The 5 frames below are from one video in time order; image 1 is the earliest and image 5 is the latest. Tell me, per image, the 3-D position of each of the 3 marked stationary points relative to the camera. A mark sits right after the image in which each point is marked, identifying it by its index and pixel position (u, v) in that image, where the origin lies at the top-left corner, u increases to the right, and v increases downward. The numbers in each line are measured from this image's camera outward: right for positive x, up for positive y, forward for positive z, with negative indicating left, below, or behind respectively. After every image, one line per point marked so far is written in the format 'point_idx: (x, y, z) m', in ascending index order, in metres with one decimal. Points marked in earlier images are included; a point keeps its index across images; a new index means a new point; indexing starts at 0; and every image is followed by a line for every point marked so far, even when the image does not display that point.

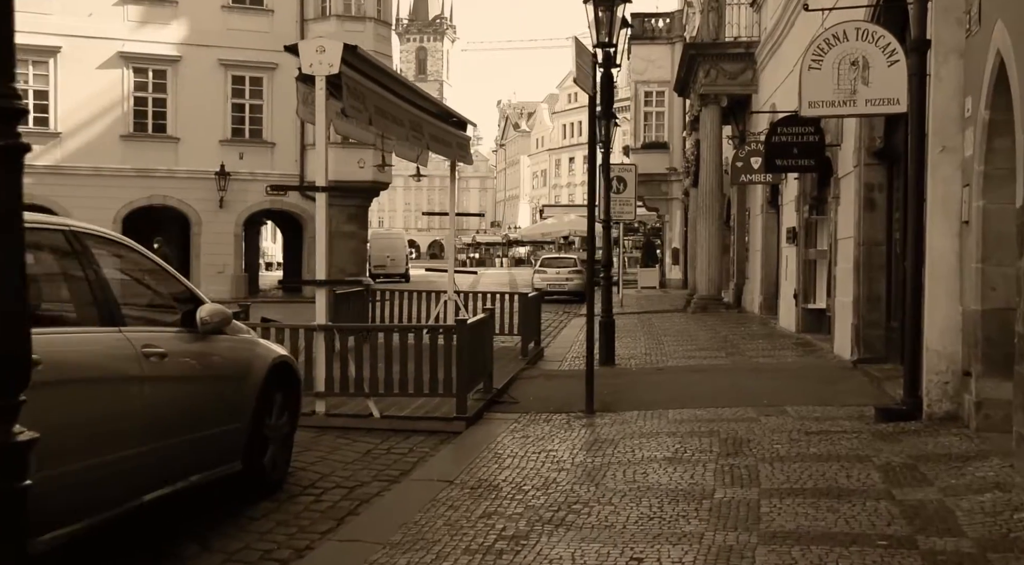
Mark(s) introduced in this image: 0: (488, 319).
0: (-0.2, -0.4, +11.1) m
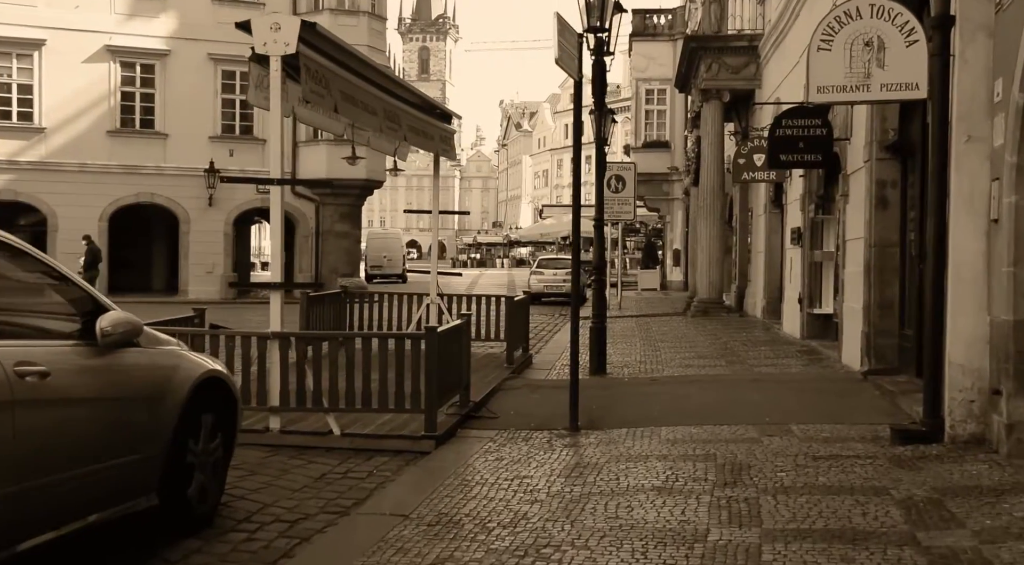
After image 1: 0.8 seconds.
0: (-0.4, -0.4, +10.1) m
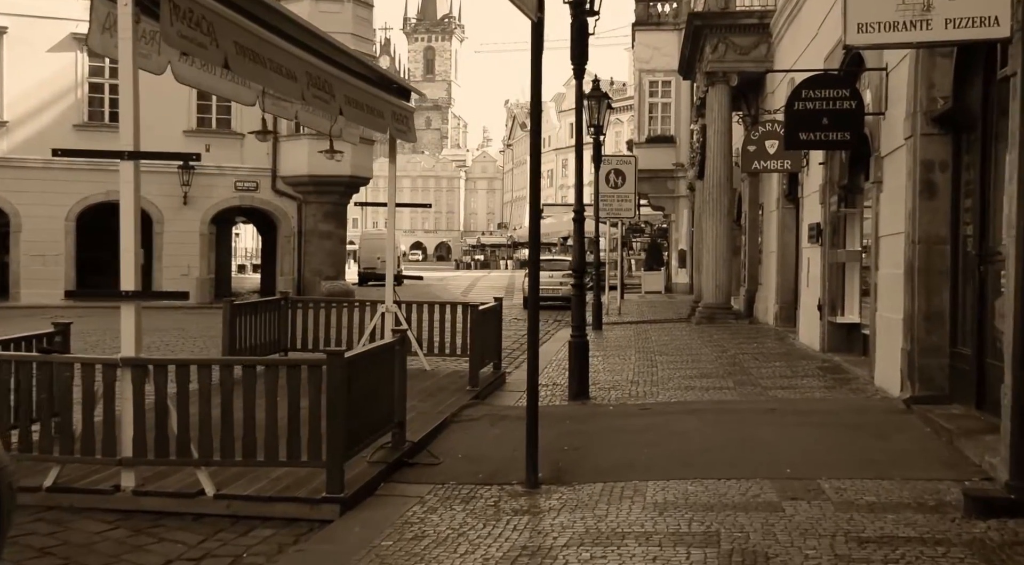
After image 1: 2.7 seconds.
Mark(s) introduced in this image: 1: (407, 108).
0: (-0.8, -0.4, +7.9) m
1: (-1.2, +2.0, +12.5) m
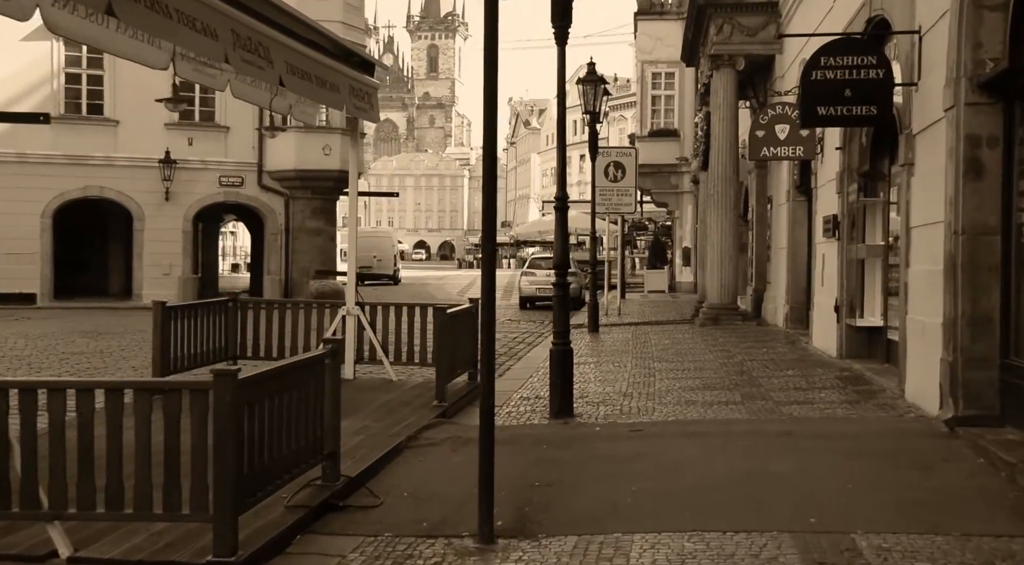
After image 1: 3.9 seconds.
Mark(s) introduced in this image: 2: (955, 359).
0: (-1.1, -0.4, +6.4) m
1: (-1.4, +2.0, +11.0) m
2: (+3.2, -0.6, +7.8) m
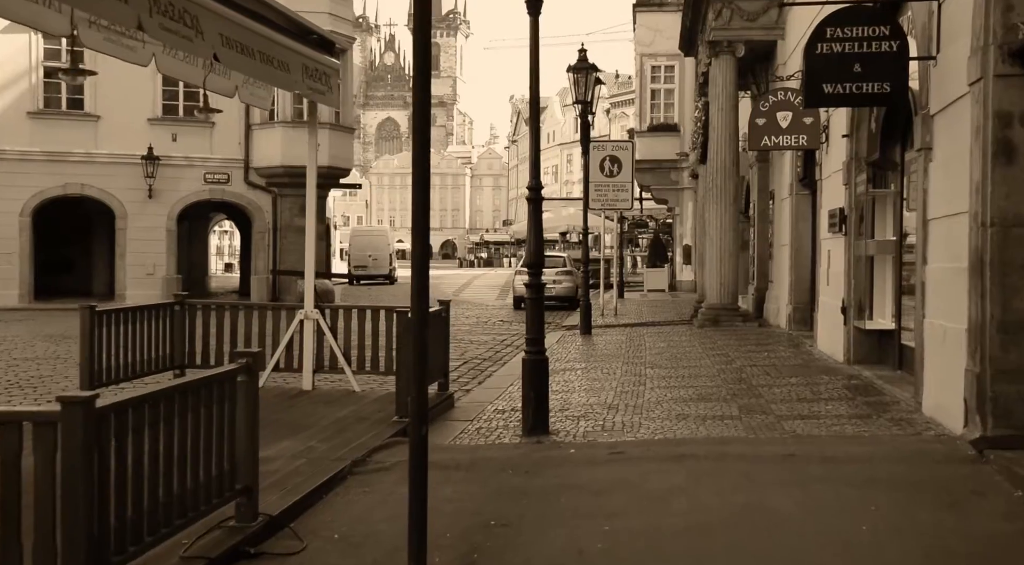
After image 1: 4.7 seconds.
0: (-1.3, -0.4, +5.4) m
1: (-1.7, +2.0, +10.0) m
2: (+2.9, -0.5, +6.7) m
